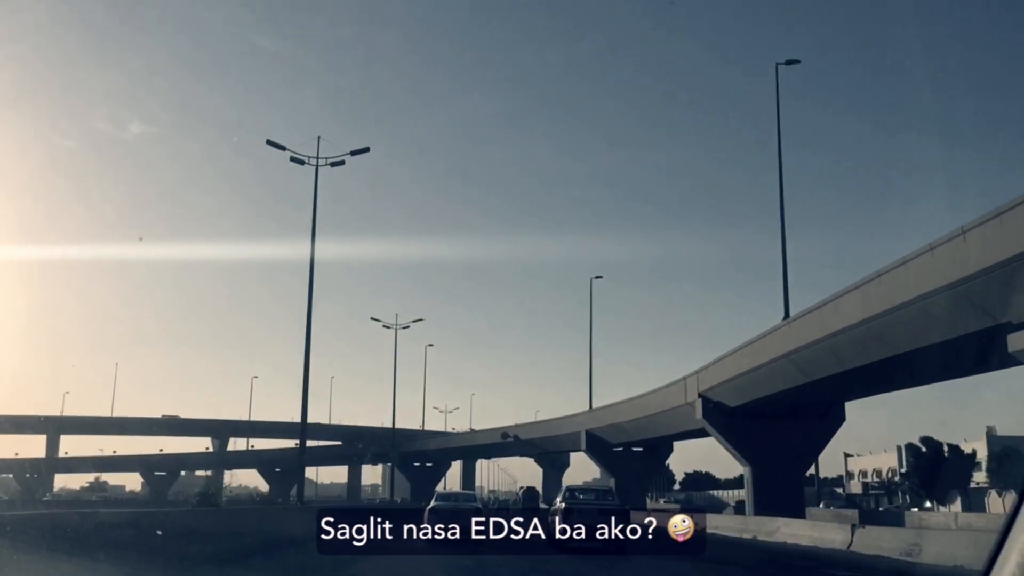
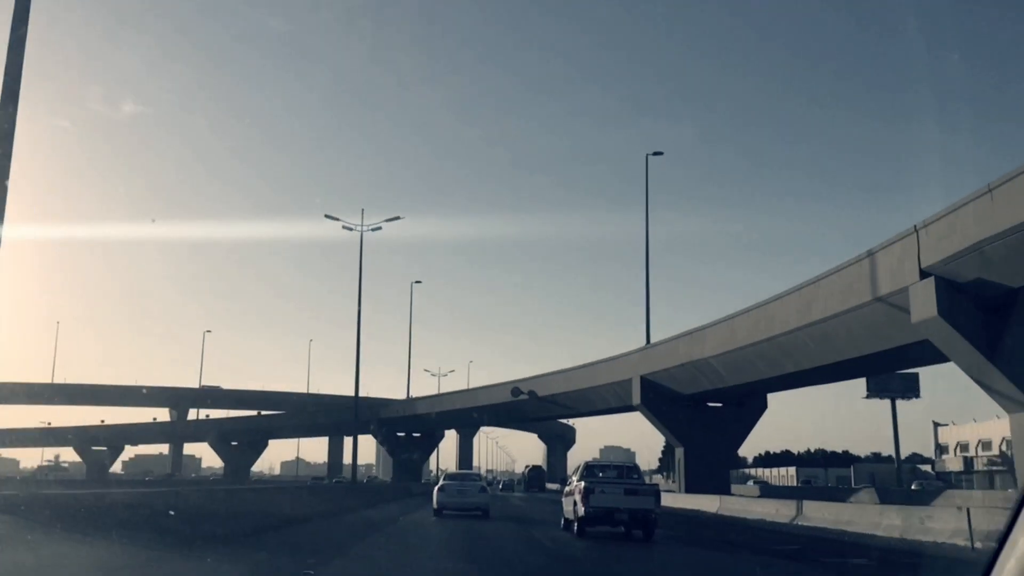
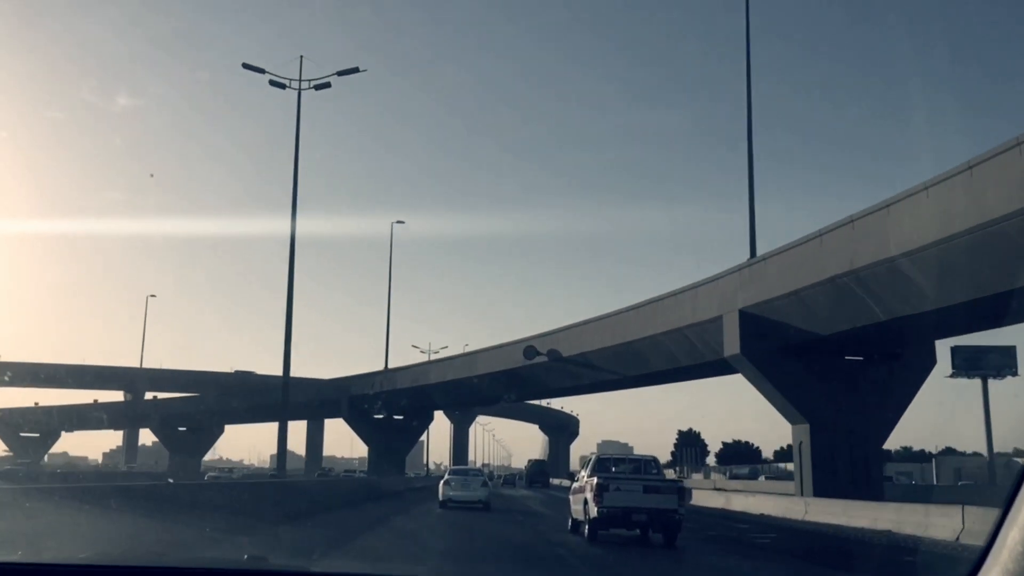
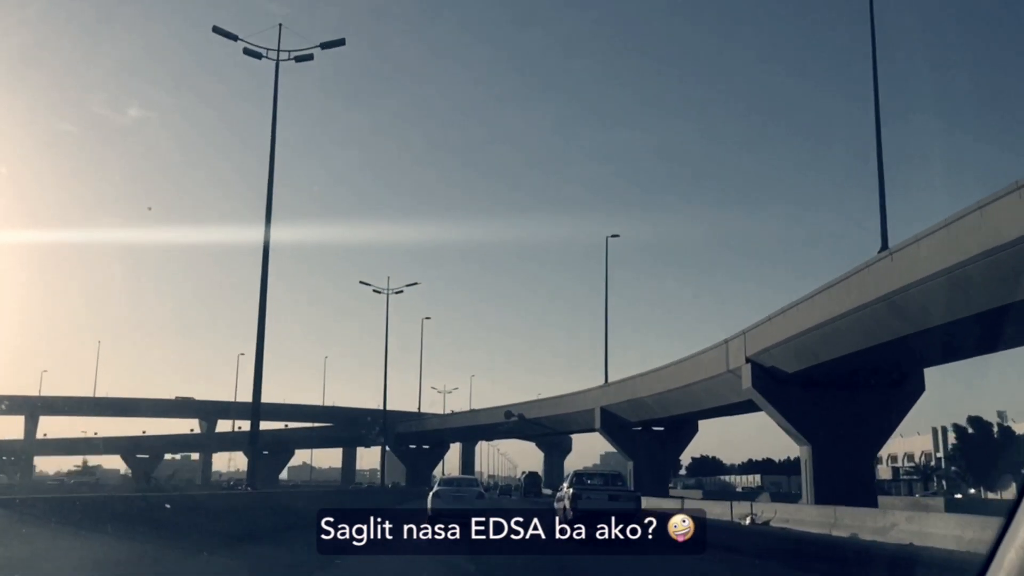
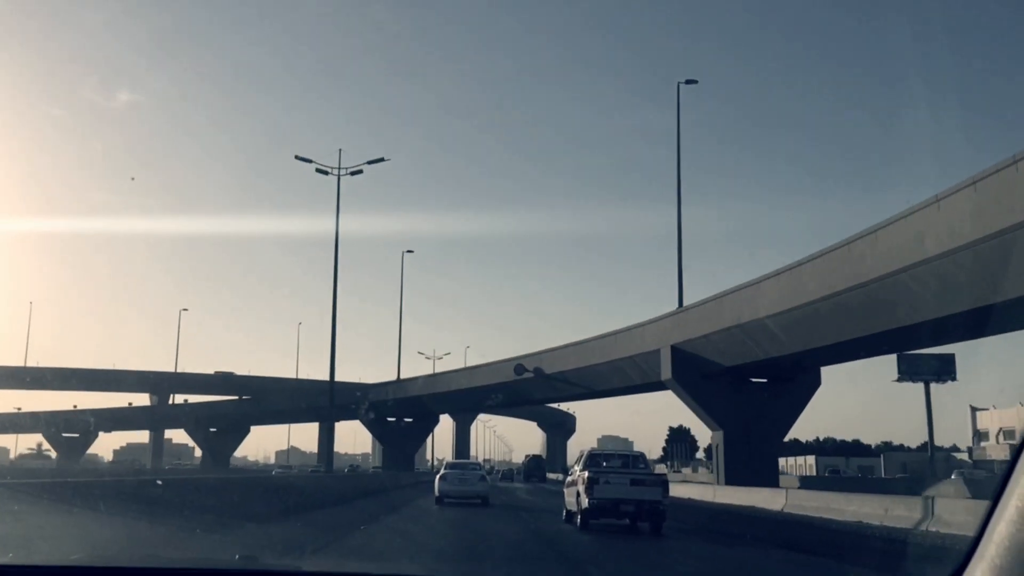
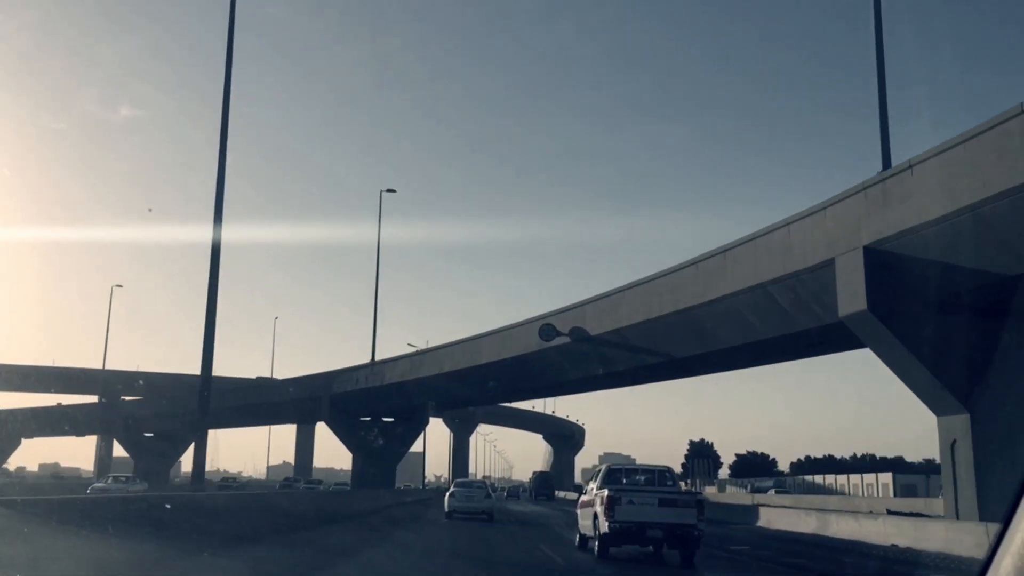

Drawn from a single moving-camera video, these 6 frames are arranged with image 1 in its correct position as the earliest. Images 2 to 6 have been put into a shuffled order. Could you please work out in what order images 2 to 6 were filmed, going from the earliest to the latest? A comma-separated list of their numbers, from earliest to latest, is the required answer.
4, 2, 5, 3, 6
